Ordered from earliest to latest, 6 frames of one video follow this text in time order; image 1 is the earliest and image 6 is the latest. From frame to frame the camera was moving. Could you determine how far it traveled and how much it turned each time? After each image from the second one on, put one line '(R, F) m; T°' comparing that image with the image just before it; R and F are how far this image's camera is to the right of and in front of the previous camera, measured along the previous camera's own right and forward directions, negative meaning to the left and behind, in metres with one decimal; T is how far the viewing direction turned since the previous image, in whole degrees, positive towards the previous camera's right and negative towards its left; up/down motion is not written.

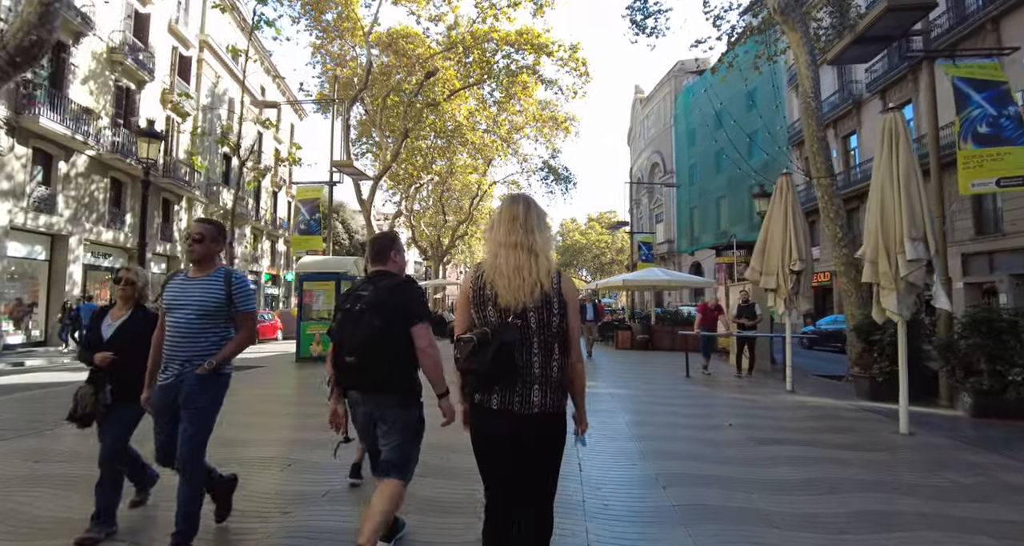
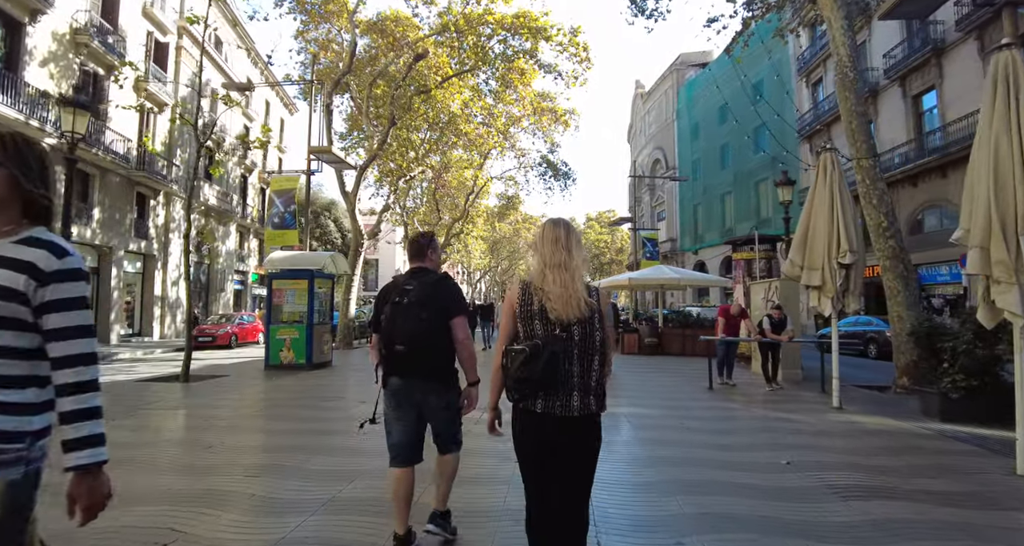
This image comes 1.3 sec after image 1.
(+0.1, +1.5) m; 0°
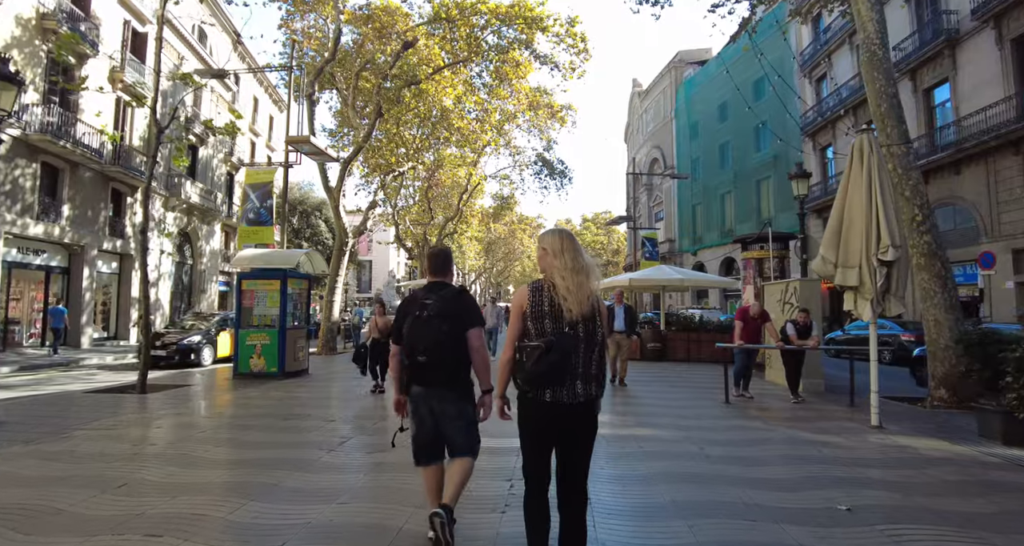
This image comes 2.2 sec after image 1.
(+0.1, +1.1) m; 0°
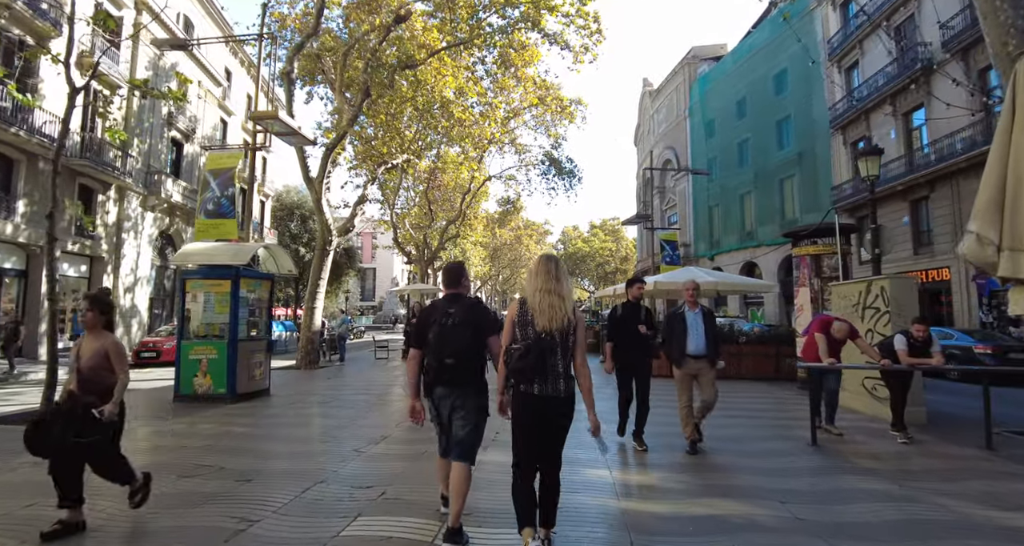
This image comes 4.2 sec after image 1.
(0.0, +2.2) m; -1°
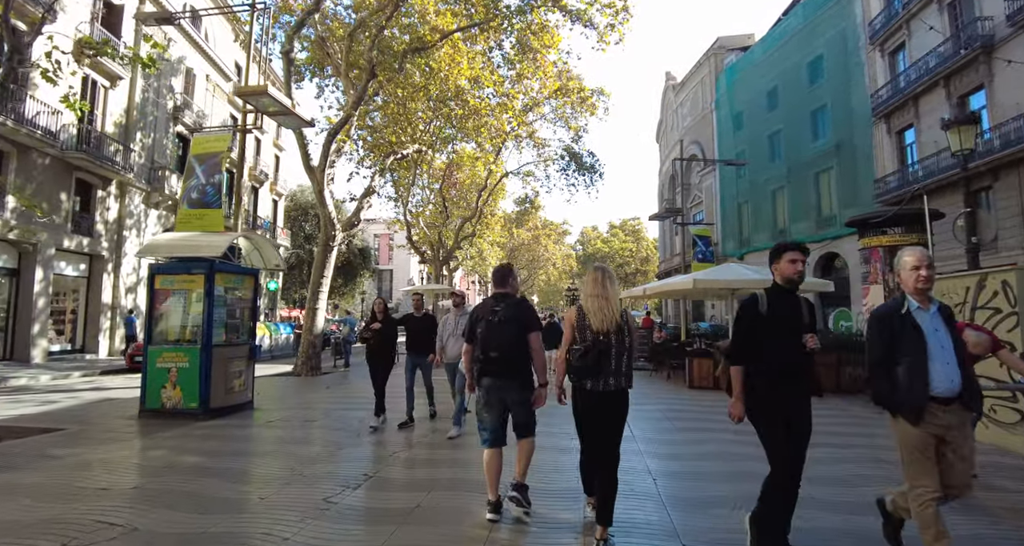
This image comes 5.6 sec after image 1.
(0.0, +1.5) m; -2°
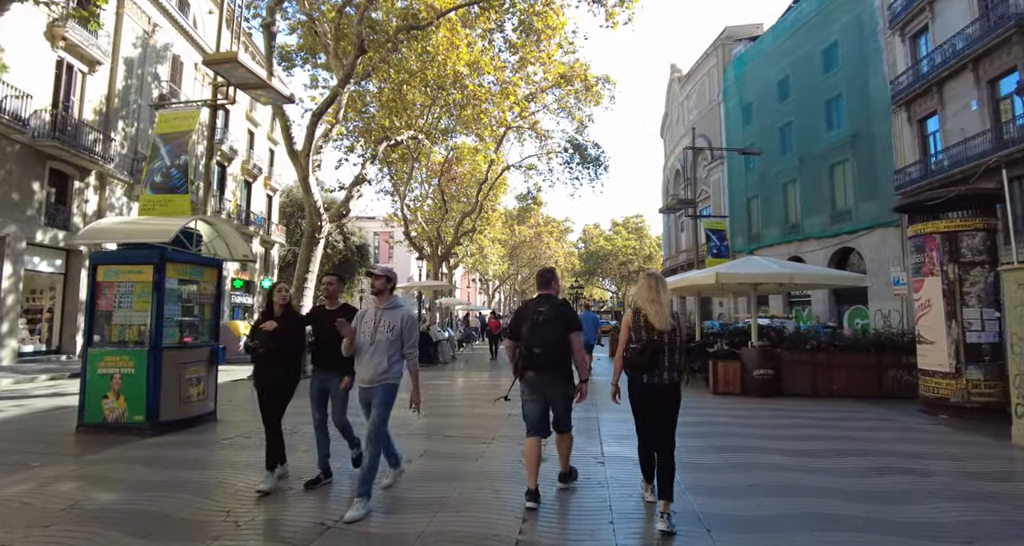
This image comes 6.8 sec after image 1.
(0.0, +1.2) m; 0°
